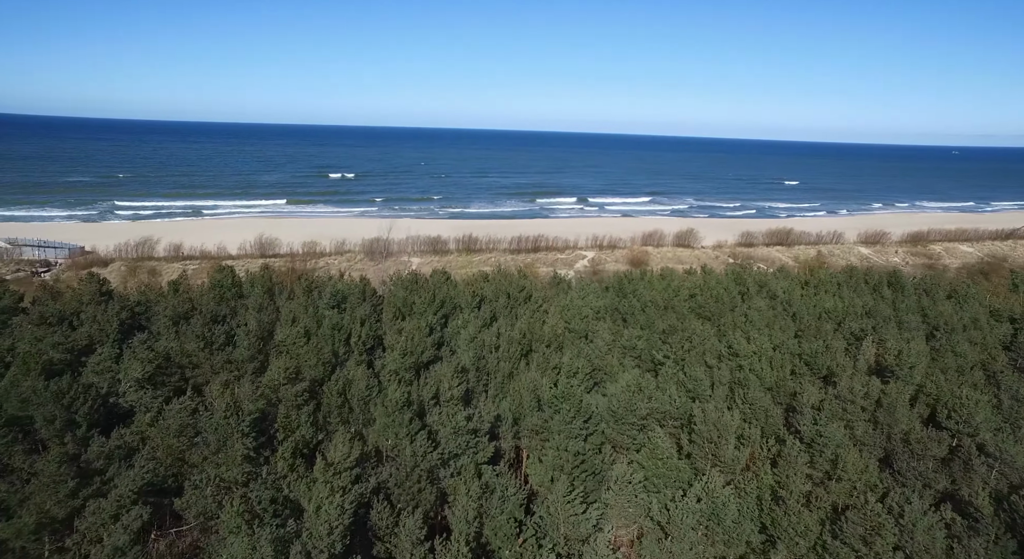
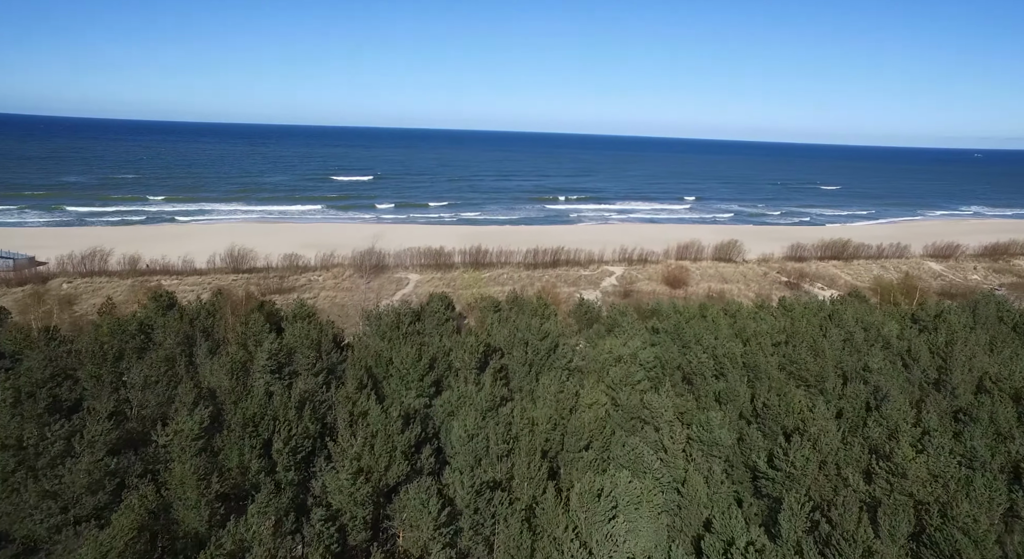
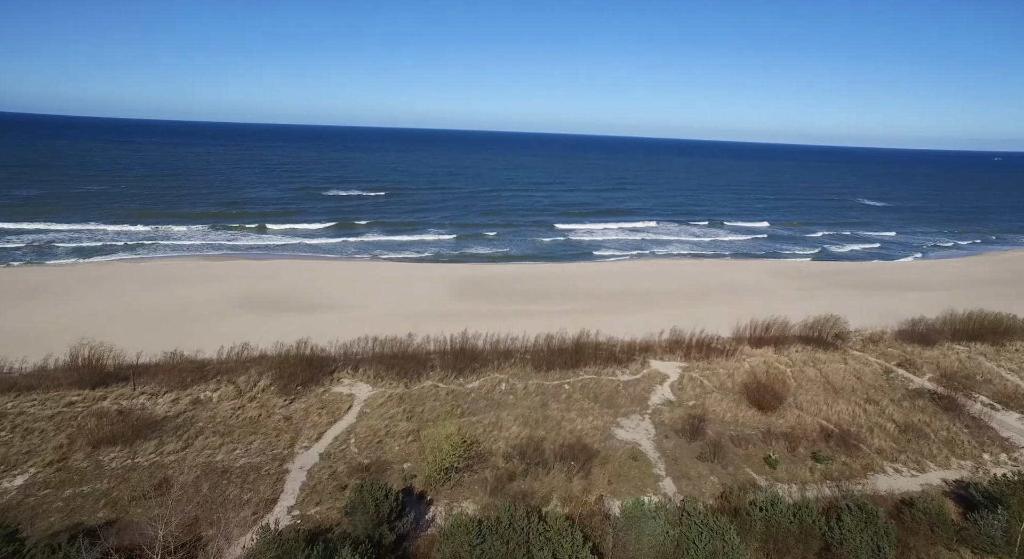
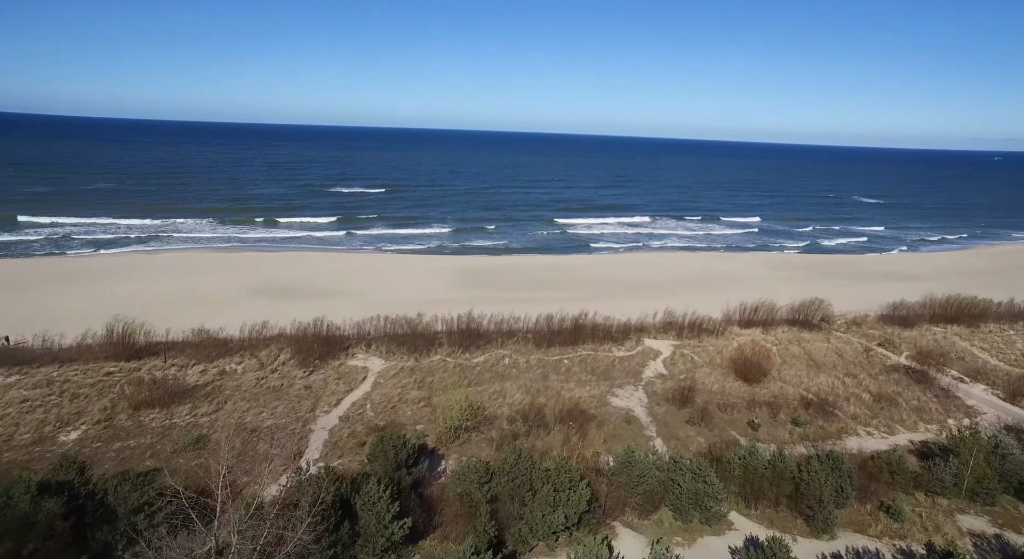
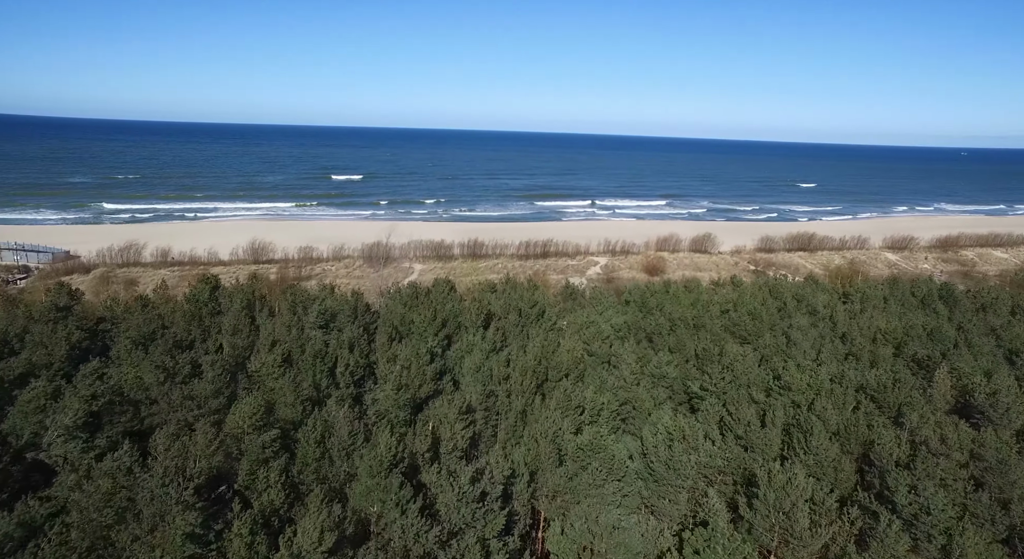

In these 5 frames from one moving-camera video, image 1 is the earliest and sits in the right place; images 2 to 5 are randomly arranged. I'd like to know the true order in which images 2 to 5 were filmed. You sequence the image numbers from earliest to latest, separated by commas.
5, 2, 4, 3
